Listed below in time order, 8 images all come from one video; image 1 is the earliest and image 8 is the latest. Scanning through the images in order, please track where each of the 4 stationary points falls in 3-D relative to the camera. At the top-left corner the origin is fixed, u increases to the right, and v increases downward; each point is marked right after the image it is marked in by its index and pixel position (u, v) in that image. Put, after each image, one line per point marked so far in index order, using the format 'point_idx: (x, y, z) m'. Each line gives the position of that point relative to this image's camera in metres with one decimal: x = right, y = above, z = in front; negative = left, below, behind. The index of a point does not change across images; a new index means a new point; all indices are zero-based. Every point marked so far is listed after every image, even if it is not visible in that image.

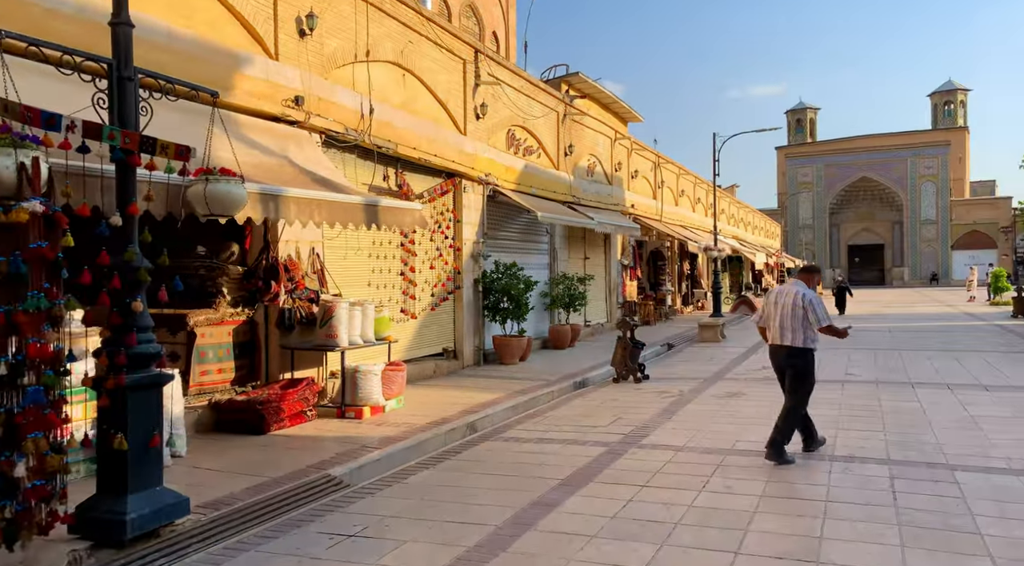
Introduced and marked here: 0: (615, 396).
0: (+1.3, -1.3, +8.7) m
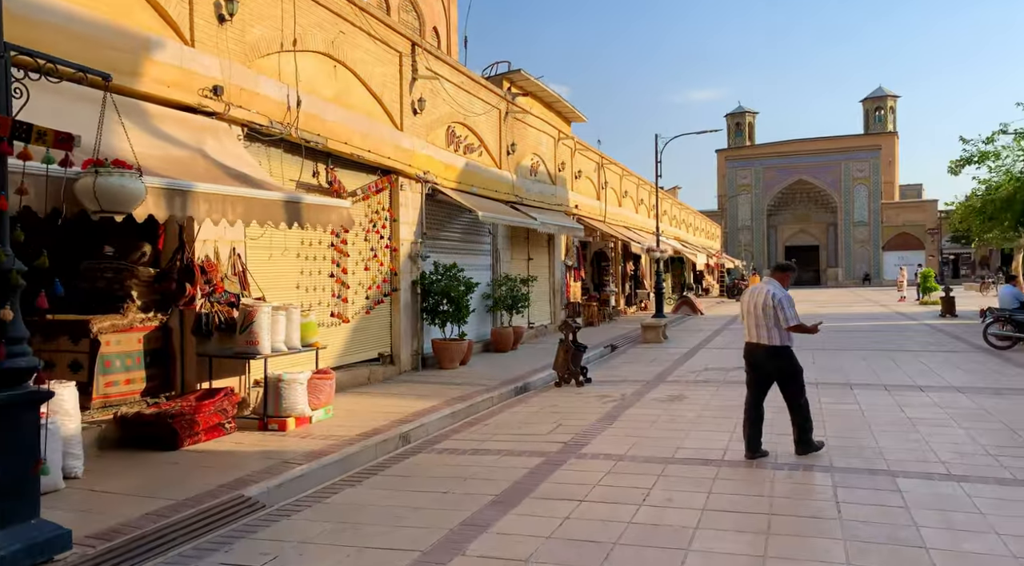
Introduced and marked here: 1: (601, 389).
0: (+0.5, -1.4, +8.4) m
1: (+1.1, -1.3, +9.1) m
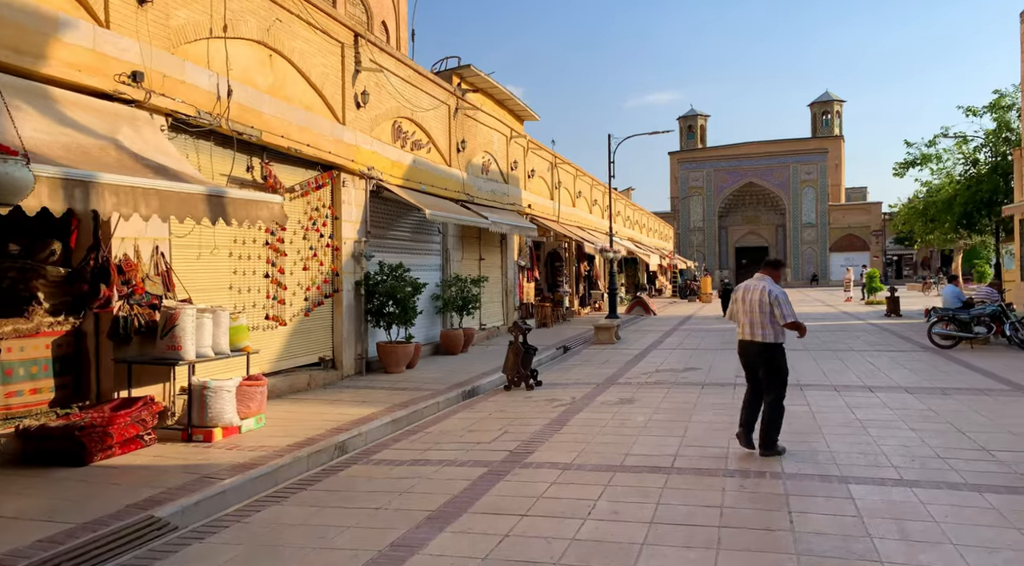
0: (-0.1, -1.4, +8.1) m
1: (+0.5, -1.3, +8.9) m
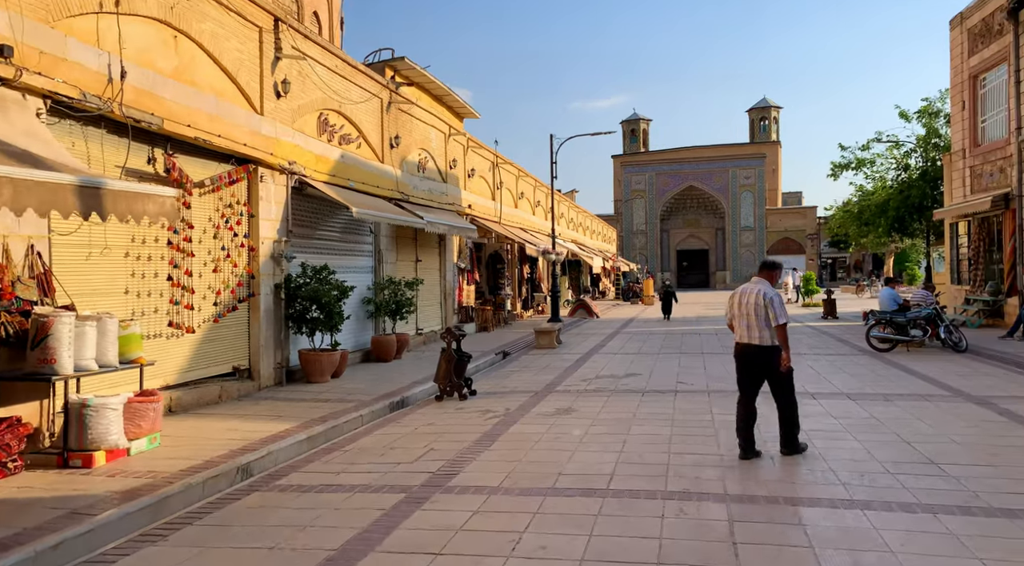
0: (-0.8, -1.4, +7.6) m
1: (-0.3, -1.4, +8.3) m
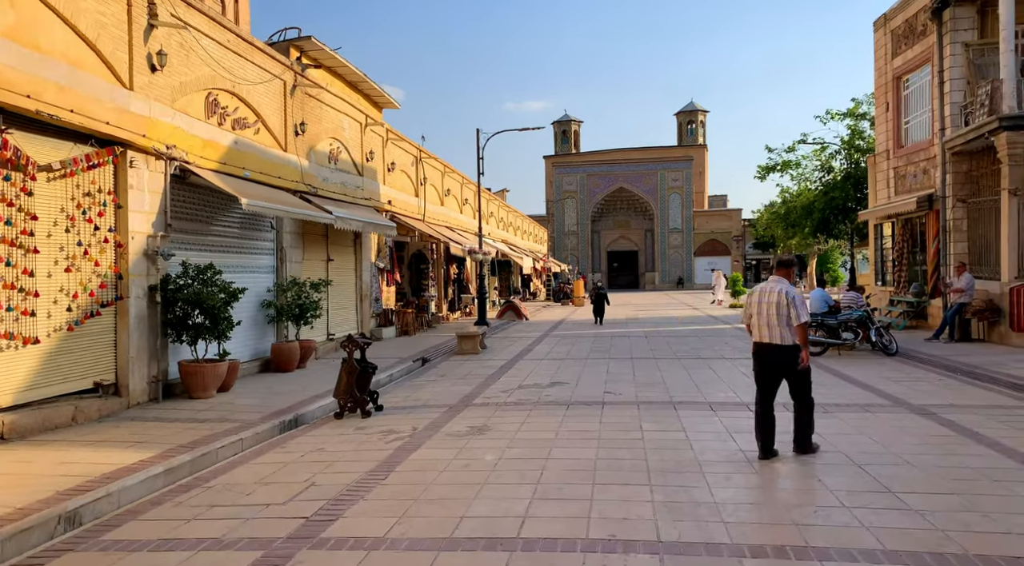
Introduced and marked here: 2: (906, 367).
0: (-1.7, -1.4, +6.6) m
1: (-1.2, -1.4, +7.4) m
2: (+5.7, -1.2, +10.5) m
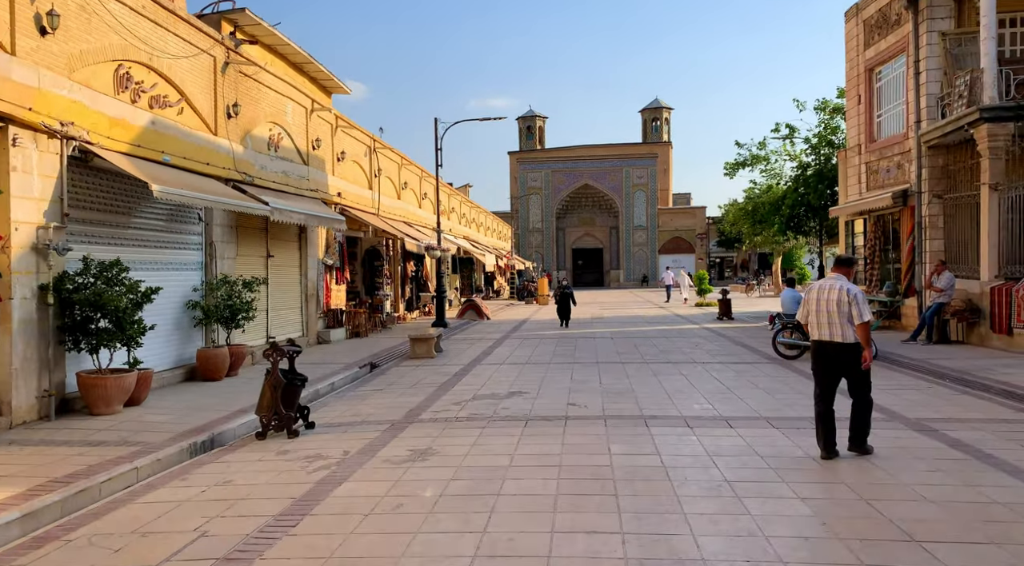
0: (-2.1, -1.4, +5.6) m
1: (-1.7, -1.4, +6.4) m
2: (+5.1, -1.2, +9.8) m
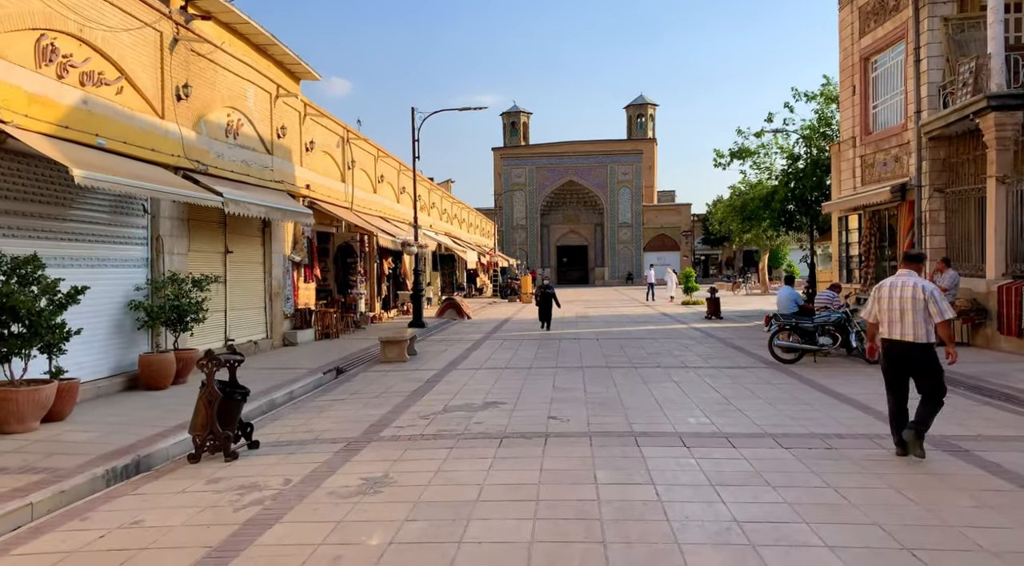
0: (-2.3, -1.4, +4.7) m
1: (-1.9, -1.4, +5.5) m
2: (+4.8, -1.2, +9.1) m
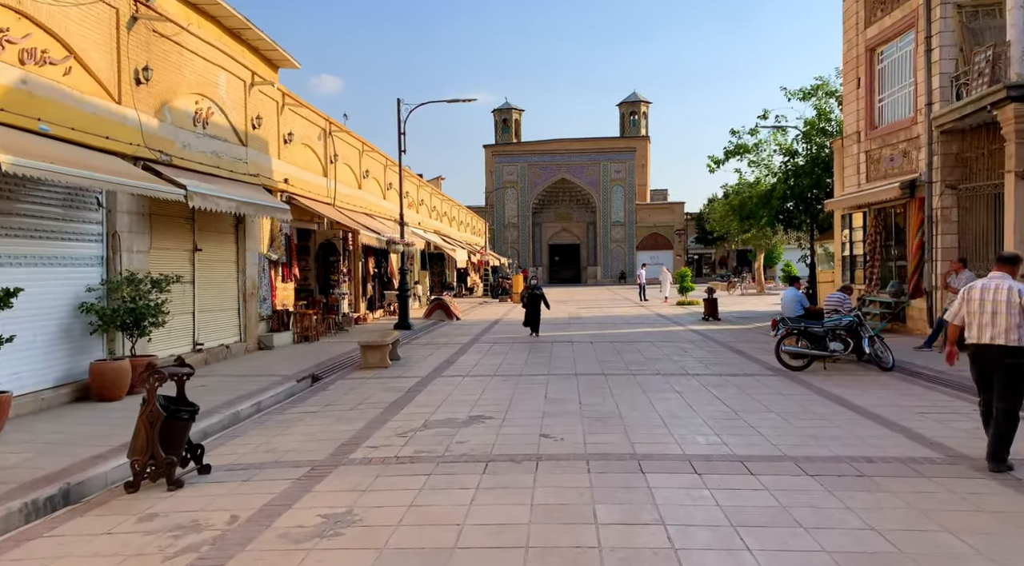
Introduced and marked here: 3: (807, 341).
0: (-2.4, -1.4, +3.9) m
1: (-2.0, -1.4, +4.8) m
2: (+4.7, -1.2, +8.4) m
3: (+4.0, -0.8, +9.8) m
